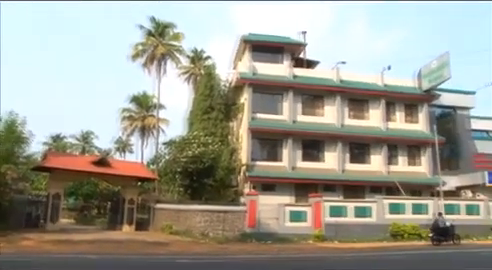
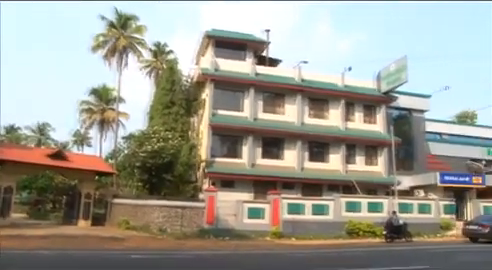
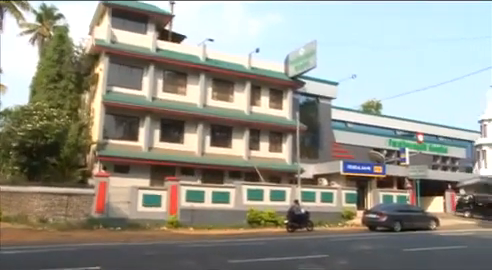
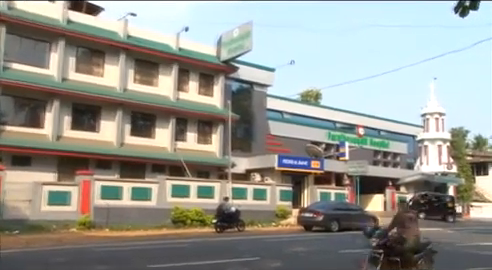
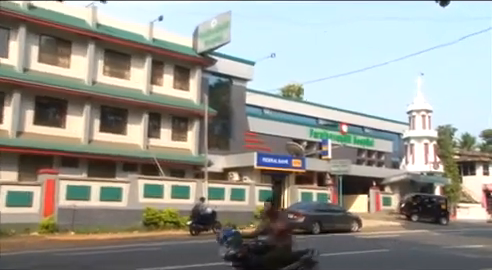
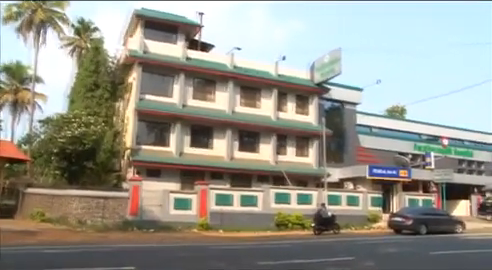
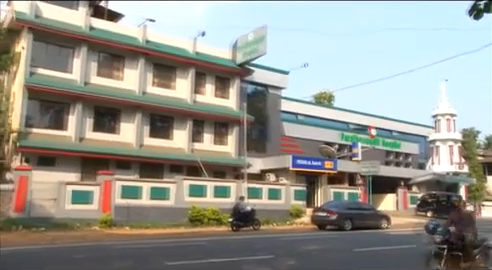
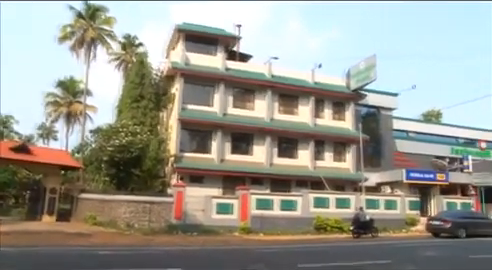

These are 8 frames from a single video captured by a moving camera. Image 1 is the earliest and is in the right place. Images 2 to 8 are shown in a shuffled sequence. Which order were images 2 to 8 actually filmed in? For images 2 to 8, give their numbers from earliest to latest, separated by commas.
2, 8, 6, 3, 7, 4, 5
